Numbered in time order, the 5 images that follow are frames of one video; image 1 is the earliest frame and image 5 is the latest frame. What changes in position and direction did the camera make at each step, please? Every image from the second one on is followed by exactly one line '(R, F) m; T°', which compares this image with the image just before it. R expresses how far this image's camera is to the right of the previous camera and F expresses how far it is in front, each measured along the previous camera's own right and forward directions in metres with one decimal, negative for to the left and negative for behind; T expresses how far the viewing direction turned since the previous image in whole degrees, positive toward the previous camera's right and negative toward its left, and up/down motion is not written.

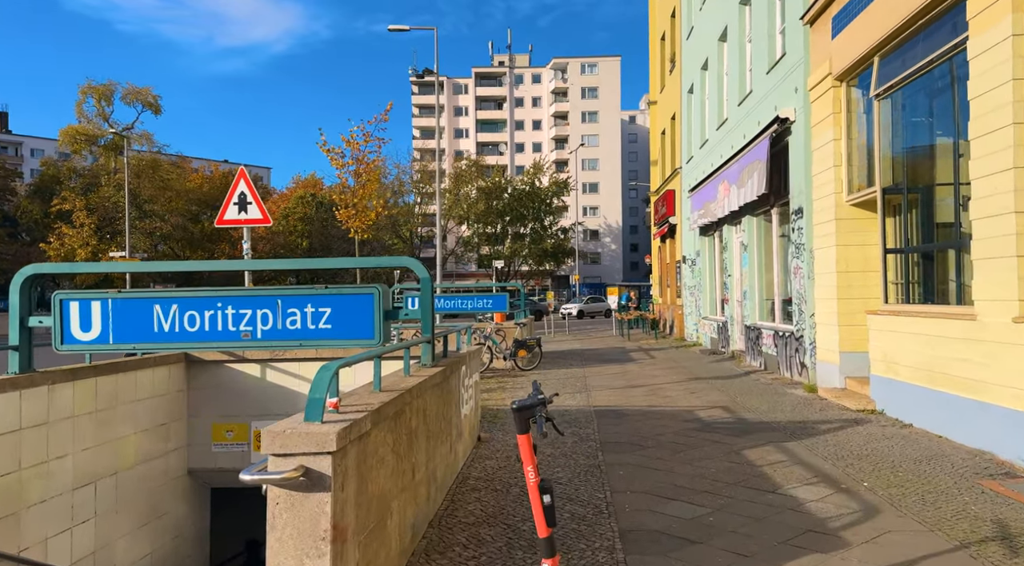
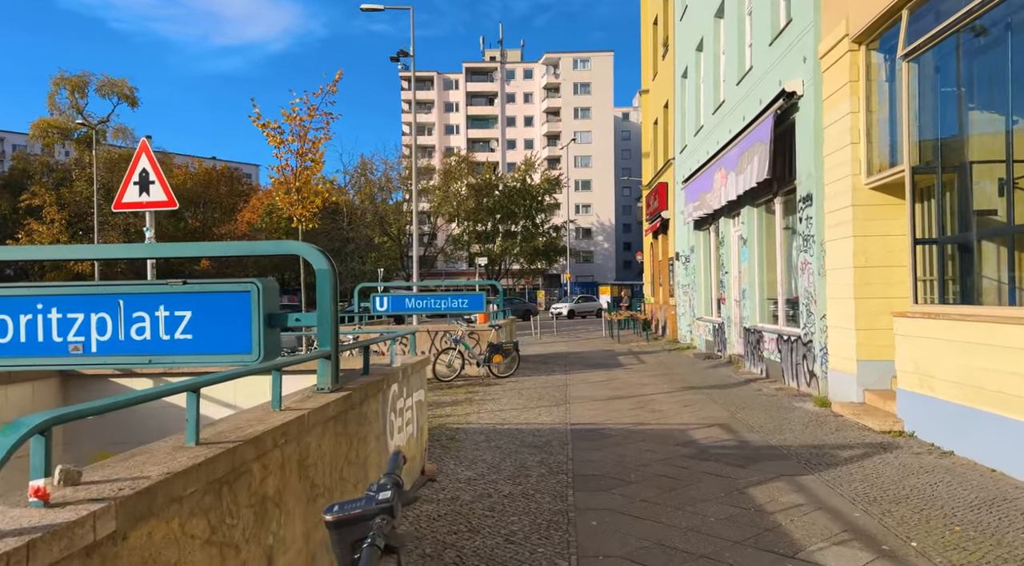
(+0.4, +1.4) m; 0°
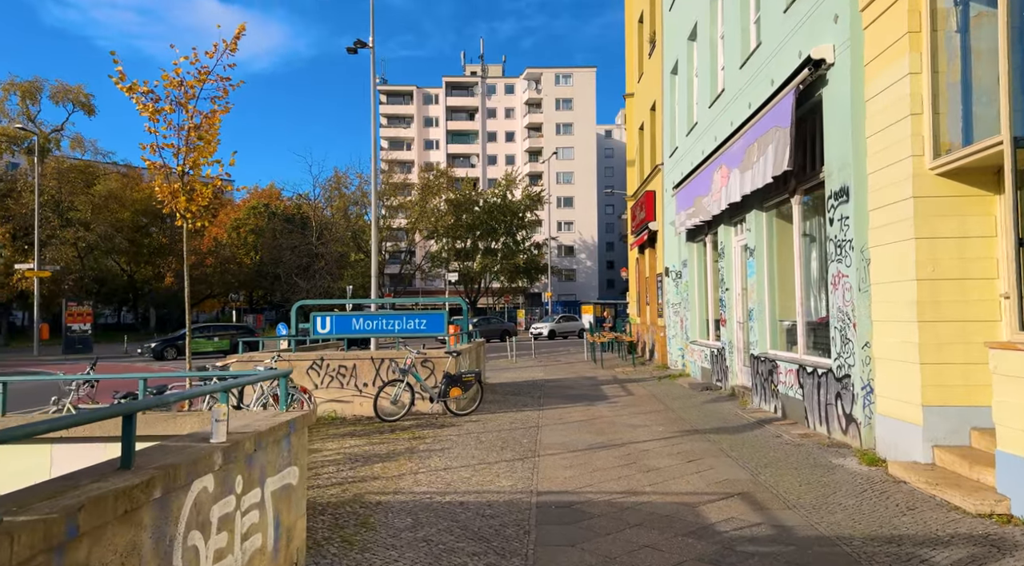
(+0.3, +2.2) m; +1°
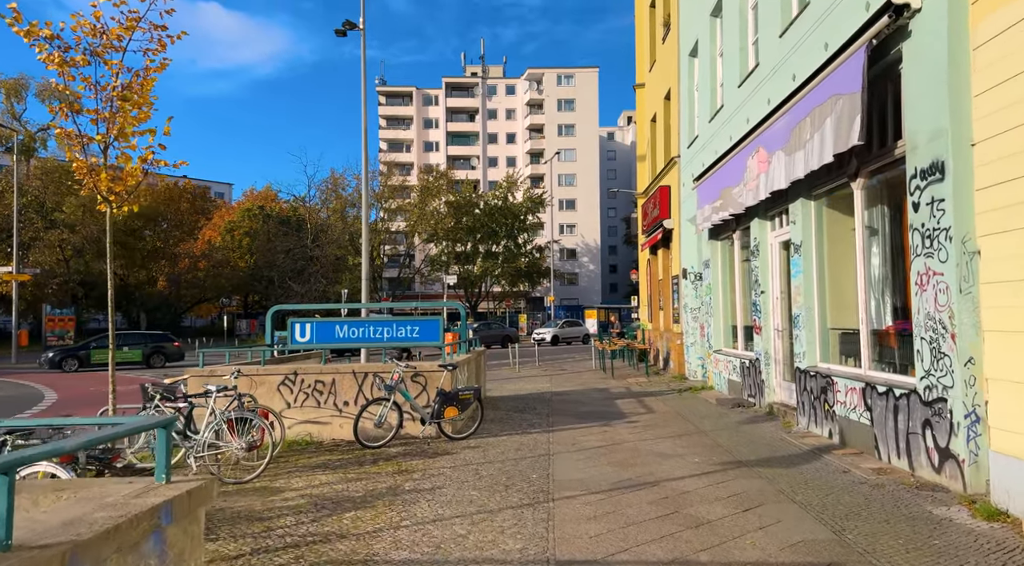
(-0.1, +1.5) m; 0°
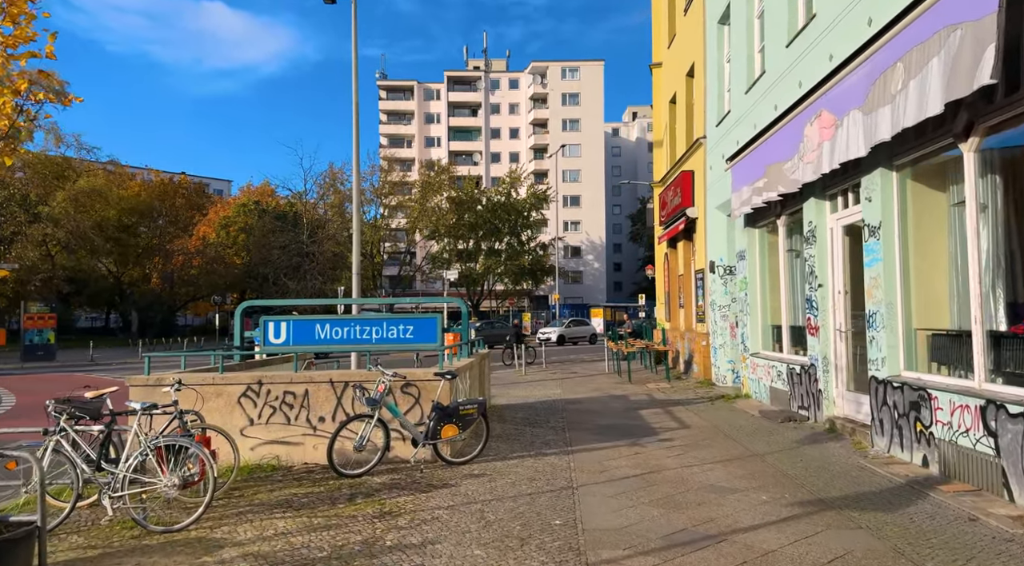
(-0.1, +1.7) m; 0°
